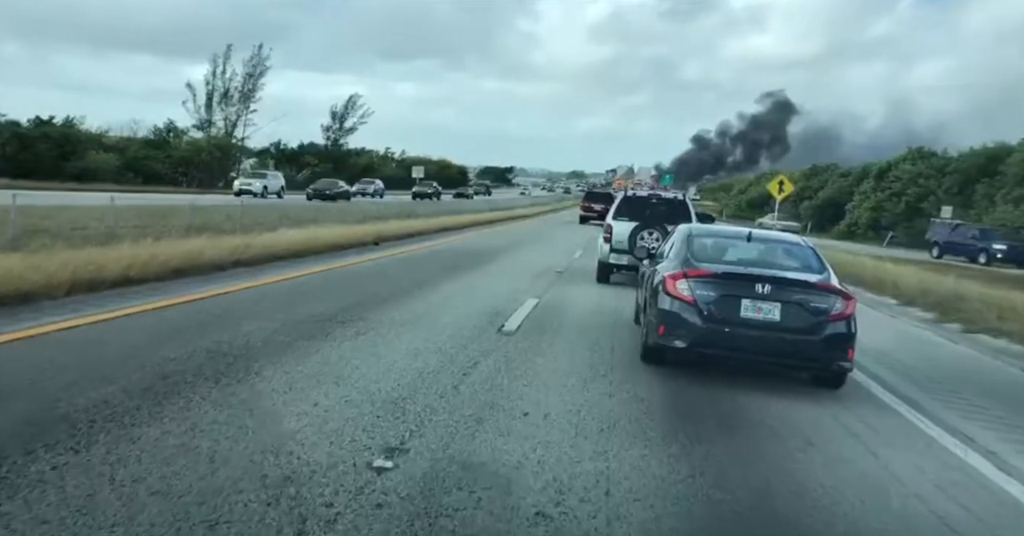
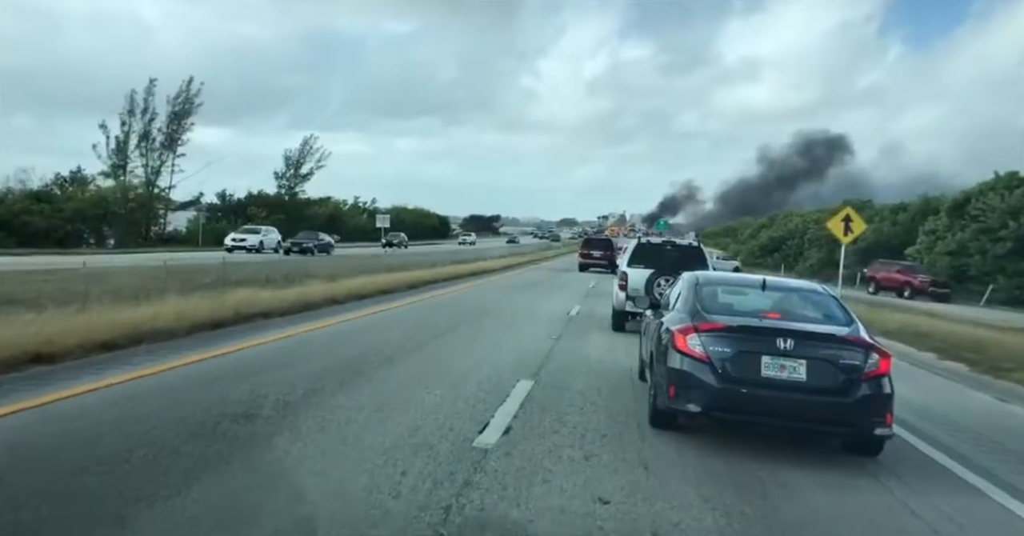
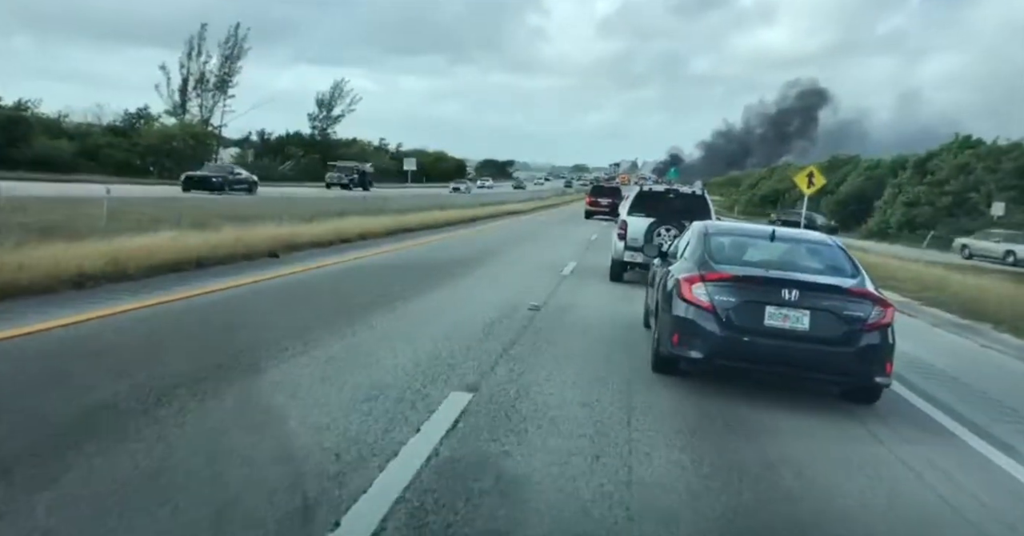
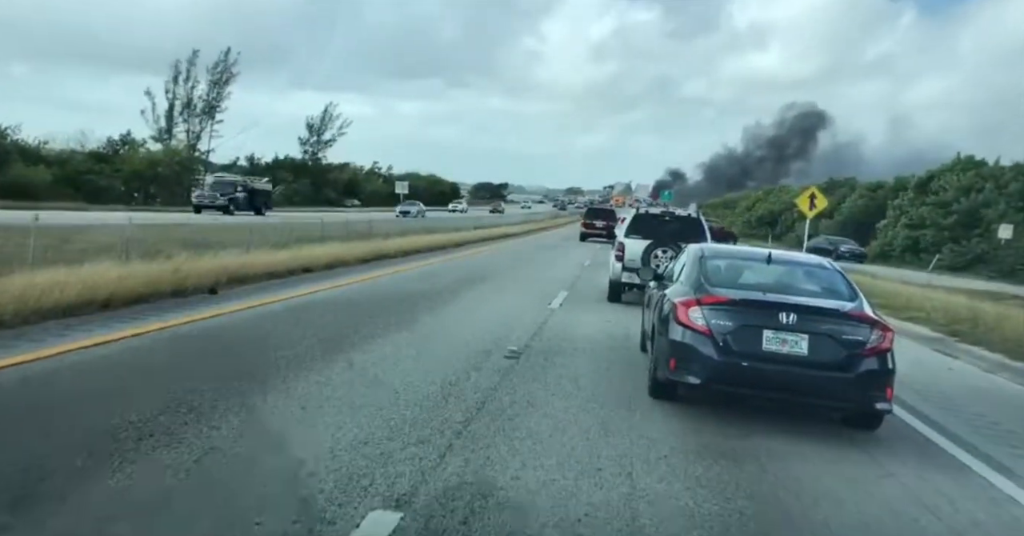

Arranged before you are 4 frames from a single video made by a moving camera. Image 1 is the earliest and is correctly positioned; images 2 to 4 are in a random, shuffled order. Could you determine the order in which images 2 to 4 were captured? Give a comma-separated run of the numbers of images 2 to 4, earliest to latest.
3, 4, 2
